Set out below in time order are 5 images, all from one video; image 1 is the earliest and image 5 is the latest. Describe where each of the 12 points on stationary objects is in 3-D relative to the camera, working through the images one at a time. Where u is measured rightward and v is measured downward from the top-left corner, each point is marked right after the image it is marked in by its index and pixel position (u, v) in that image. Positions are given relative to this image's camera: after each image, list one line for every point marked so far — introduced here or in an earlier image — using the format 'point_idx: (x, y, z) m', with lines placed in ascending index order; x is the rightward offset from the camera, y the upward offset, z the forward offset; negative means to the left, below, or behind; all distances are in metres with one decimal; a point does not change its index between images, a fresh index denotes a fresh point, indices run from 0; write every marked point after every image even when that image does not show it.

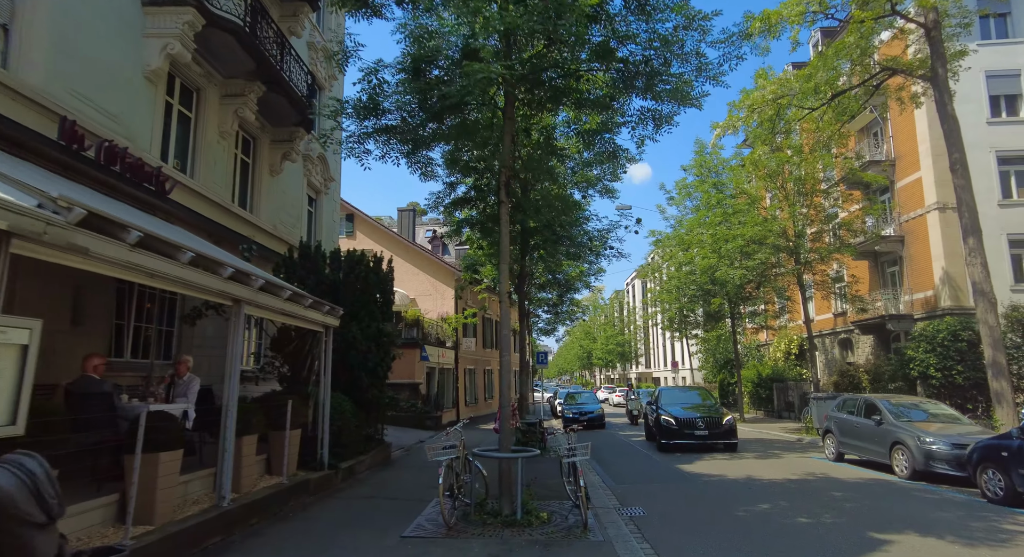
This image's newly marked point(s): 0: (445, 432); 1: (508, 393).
0: (-0.9, -2.0, +7.3) m
1: (-0.1, -1.5, +7.3) m
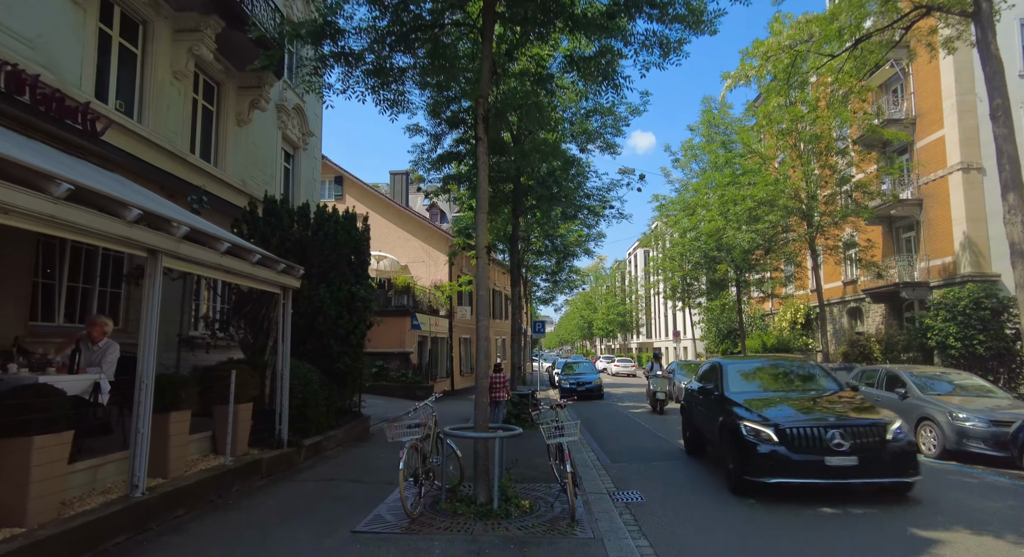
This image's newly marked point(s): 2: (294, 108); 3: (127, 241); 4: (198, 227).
0: (-1.1, -1.5, +6.3) m
1: (-0.3, -0.9, +6.3) m
2: (-5.7, +4.5, +15.1) m
3: (-3.2, +0.3, +4.8) m
4: (-3.1, +0.5, +5.6) m
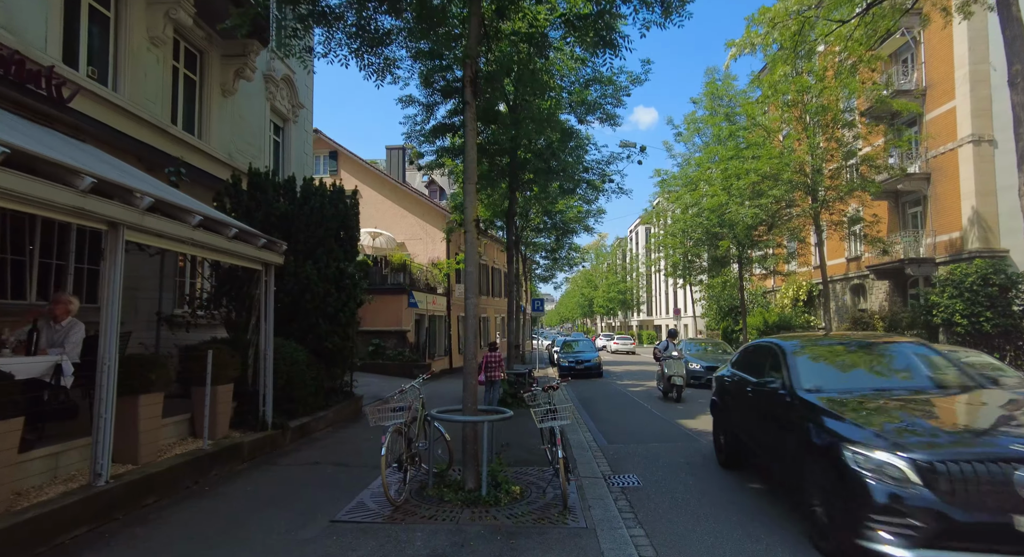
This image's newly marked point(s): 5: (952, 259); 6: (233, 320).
0: (-1.2, -1.2, +6.0) m
1: (-0.4, -0.7, +5.9) m
2: (-5.8, +5.1, +14.5) m
3: (-3.3, +0.5, +4.4) m
4: (-3.2, +0.7, +5.2) m
5: (+15.3, +0.7, +19.8) m
6: (-4.0, -0.6, +8.1) m
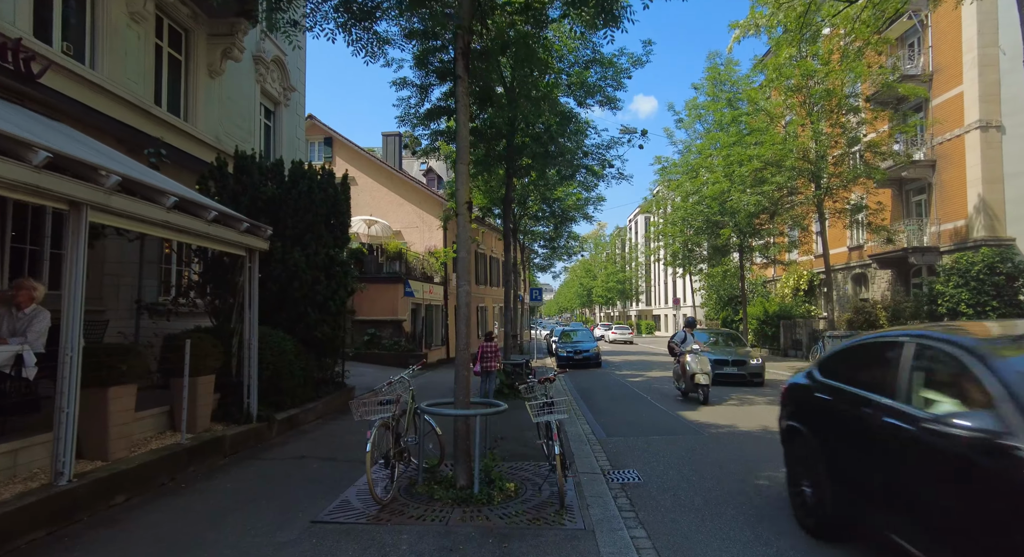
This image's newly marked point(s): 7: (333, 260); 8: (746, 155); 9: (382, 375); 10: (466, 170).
0: (-1.3, -1.0, +5.7) m
1: (-0.5, -0.5, +5.6) m
2: (-5.9, +5.4, +14.1) m
3: (-3.4, +0.6, +4.1) m
4: (-3.2, +0.9, +4.8) m
5: (+15.2, +1.1, +19.5) m
6: (-4.0, -0.4, +7.7) m
7: (-3.0, +0.3, +9.6) m
8: (+7.8, +4.2, +19.2) m
9: (-3.5, -2.6, +15.4) m
10: (-0.5, +1.1, +6.0) m
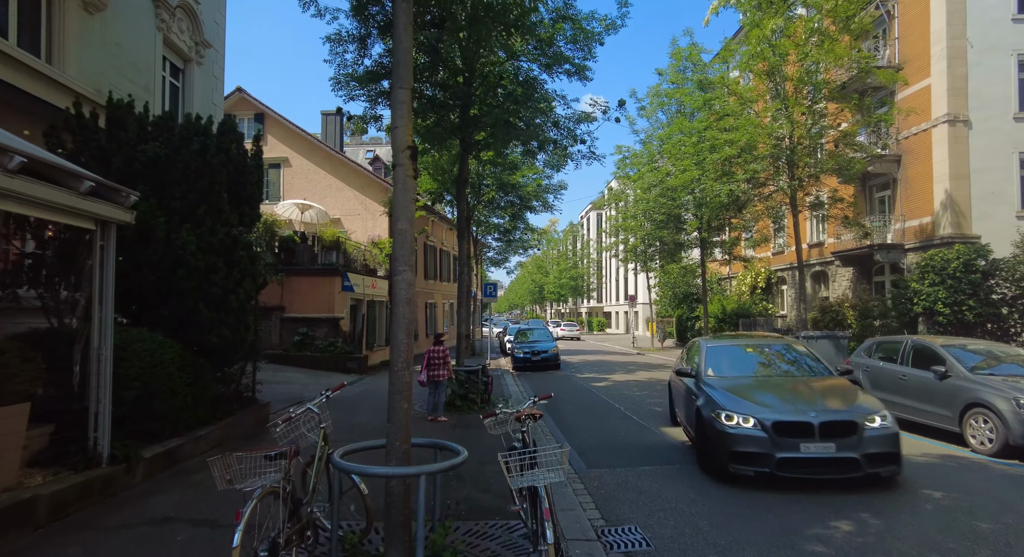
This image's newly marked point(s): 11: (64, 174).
0: (-1.5, -0.9, +3.8) m
1: (-0.7, -0.4, +3.8) m
2: (-6.8, +5.6, +11.7) m
3: (-3.5, +0.8, +2.0) m
4: (-3.4, +1.0, +2.8) m
5: (+13.7, +1.1, +18.9) m
6: (-4.4, -0.3, +5.6) m
7: (-3.6, +0.5, +7.5) m
8: (+6.4, +4.3, +18.0) m
9: (-4.7, -2.4, +13.3) m
10: (-0.7, +1.2, +4.1) m
11: (-3.6, +0.8, +4.6) m
